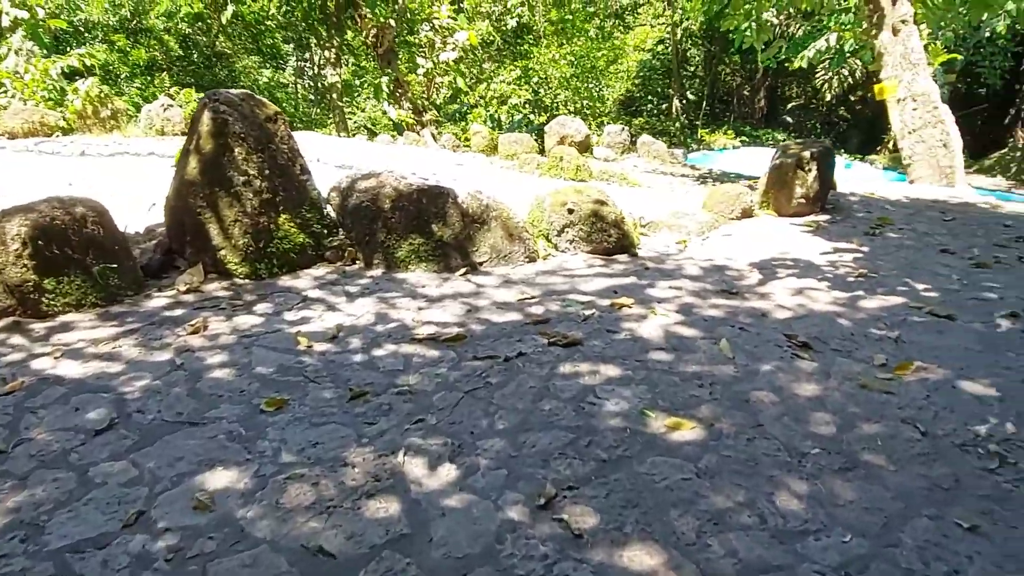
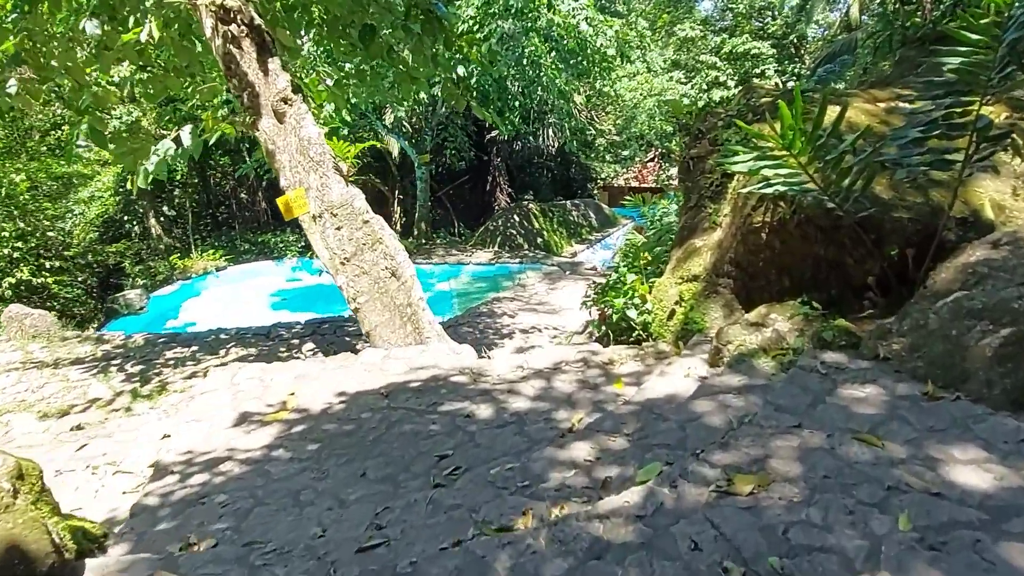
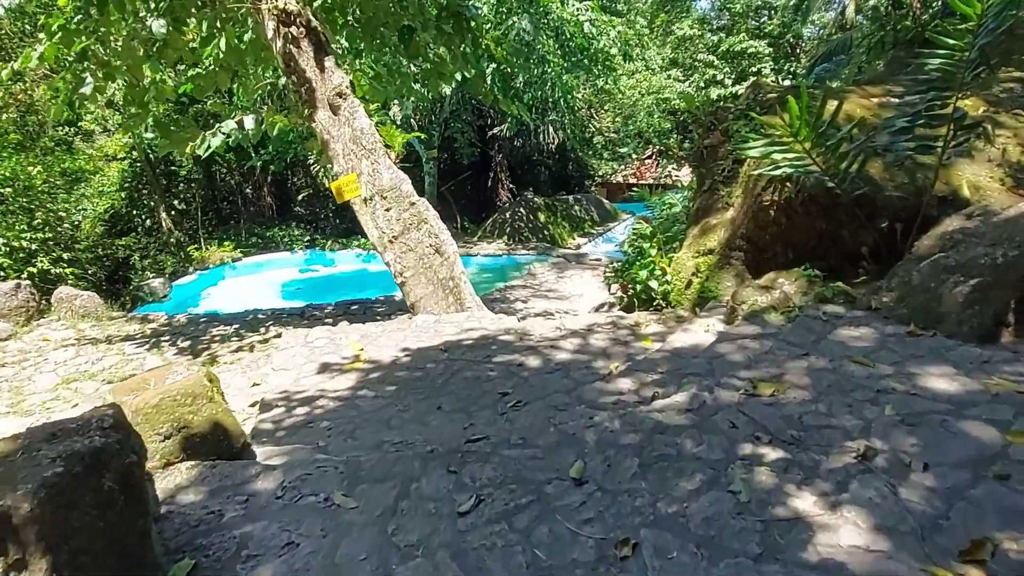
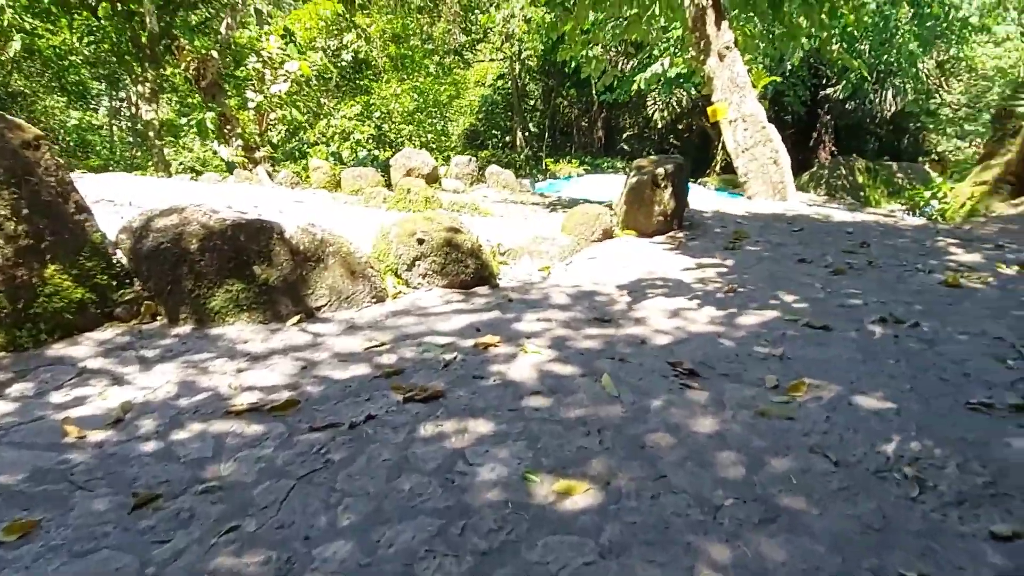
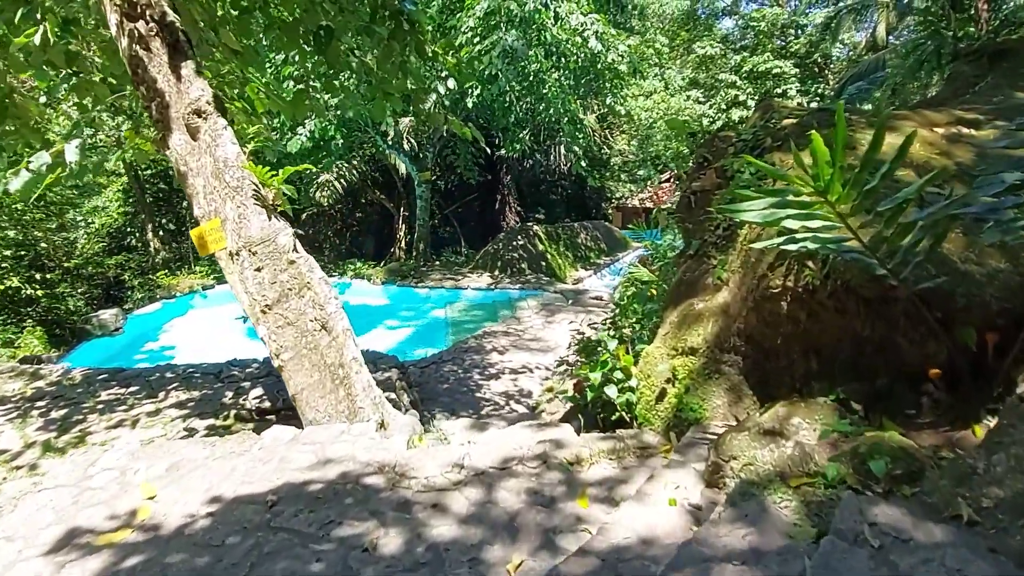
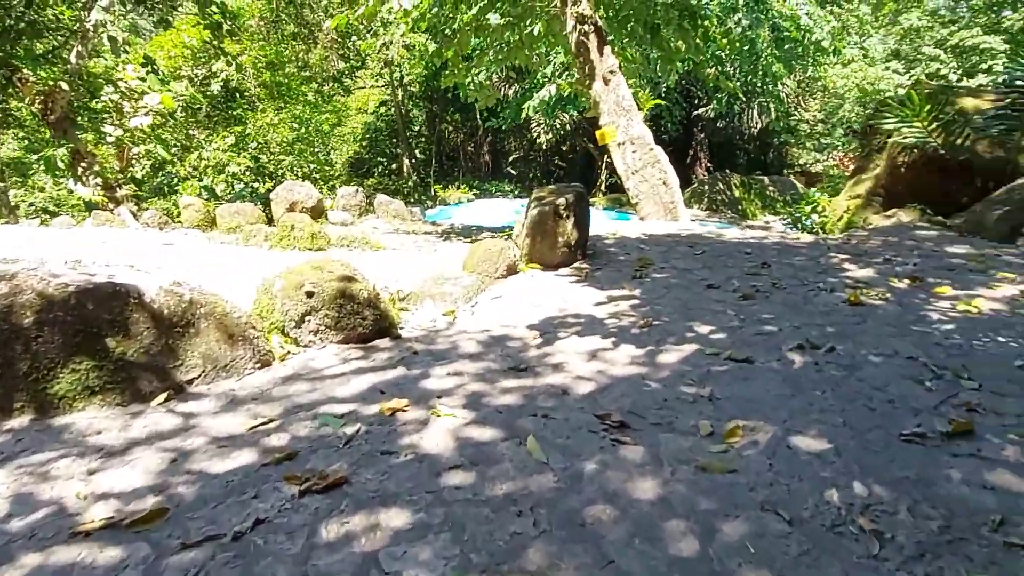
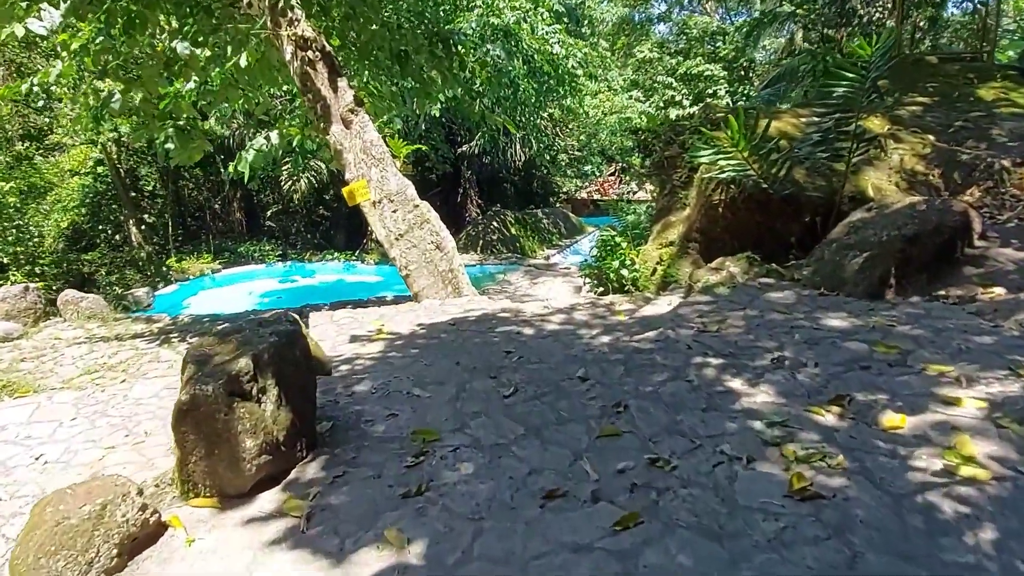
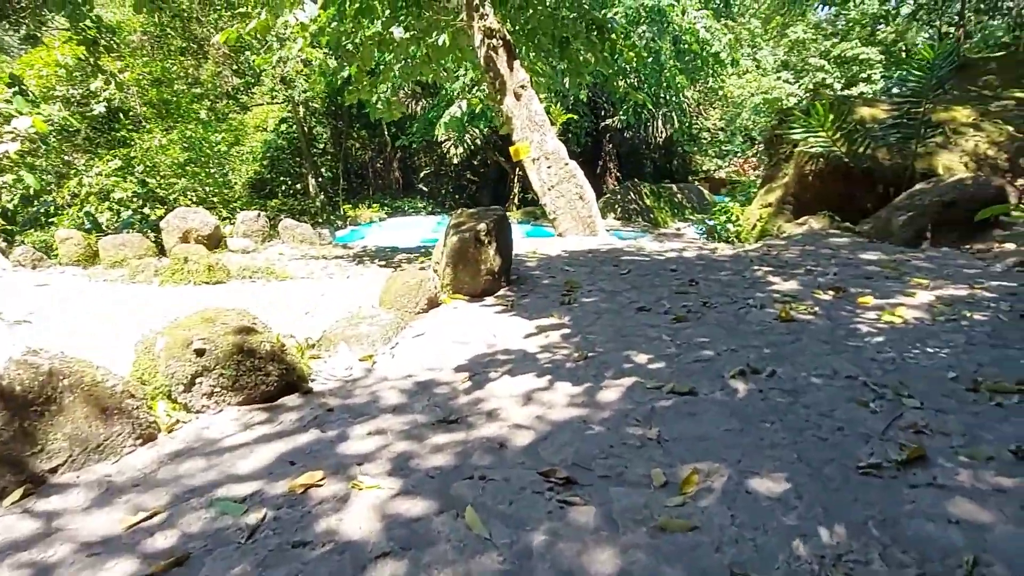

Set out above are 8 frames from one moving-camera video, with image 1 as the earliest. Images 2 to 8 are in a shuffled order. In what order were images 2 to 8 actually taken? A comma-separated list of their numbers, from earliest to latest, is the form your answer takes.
4, 6, 8, 7, 3, 2, 5
